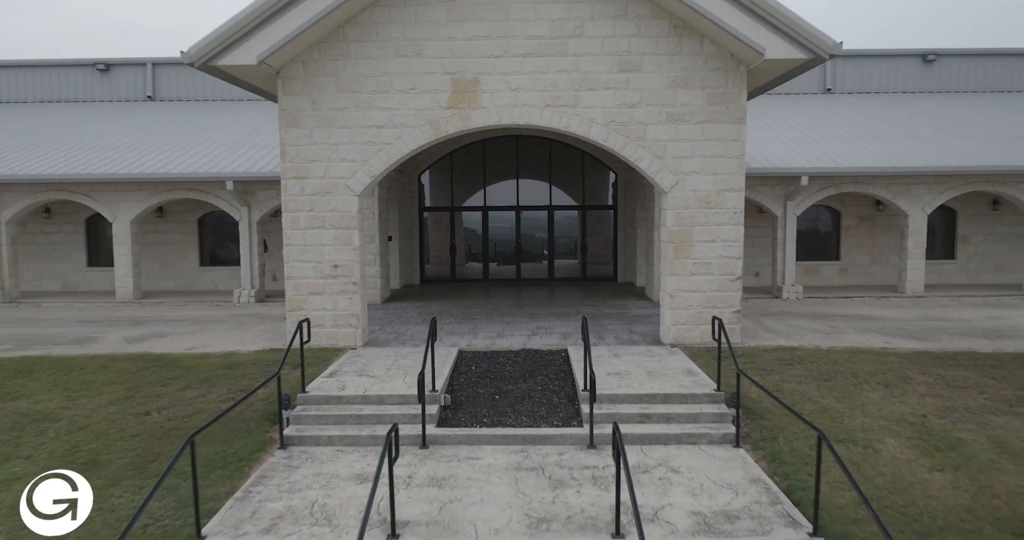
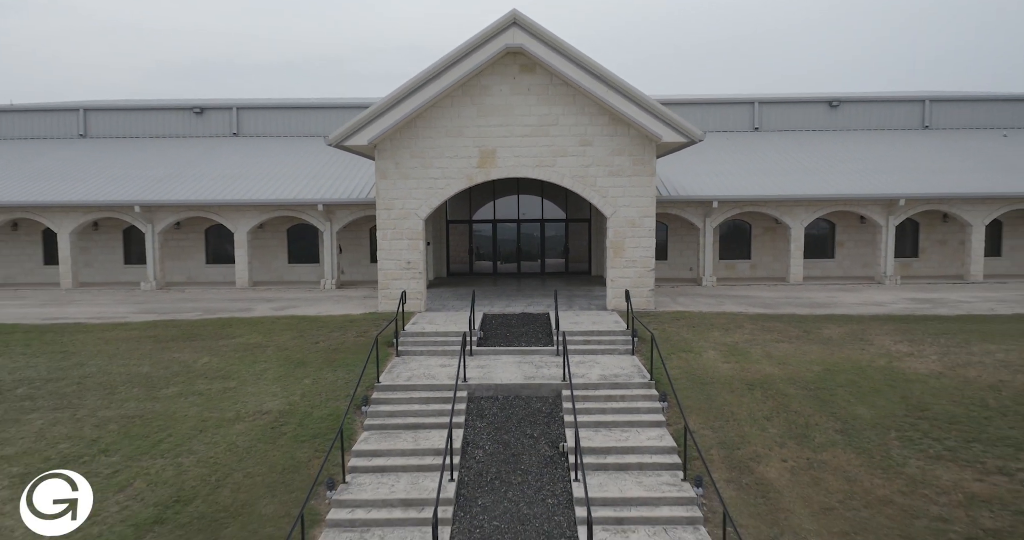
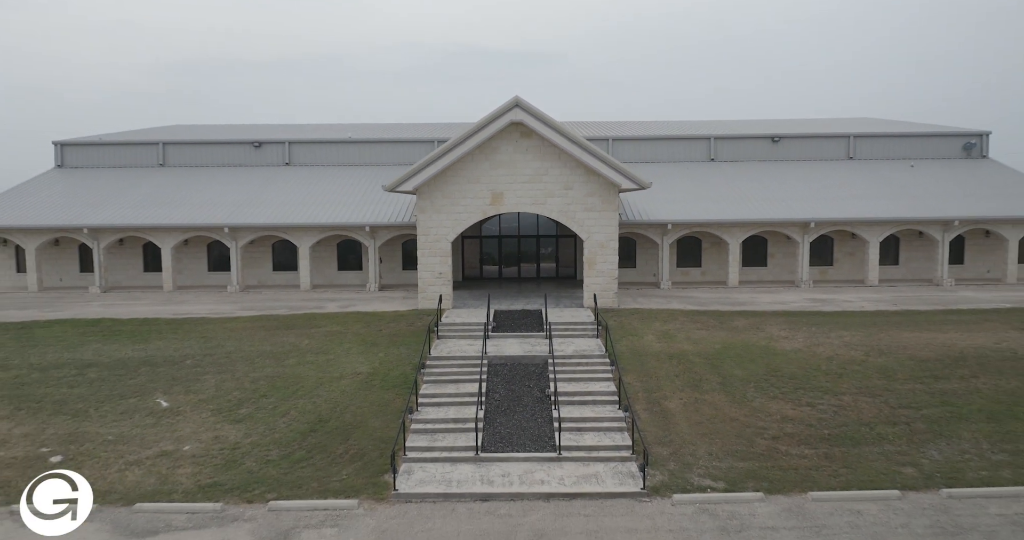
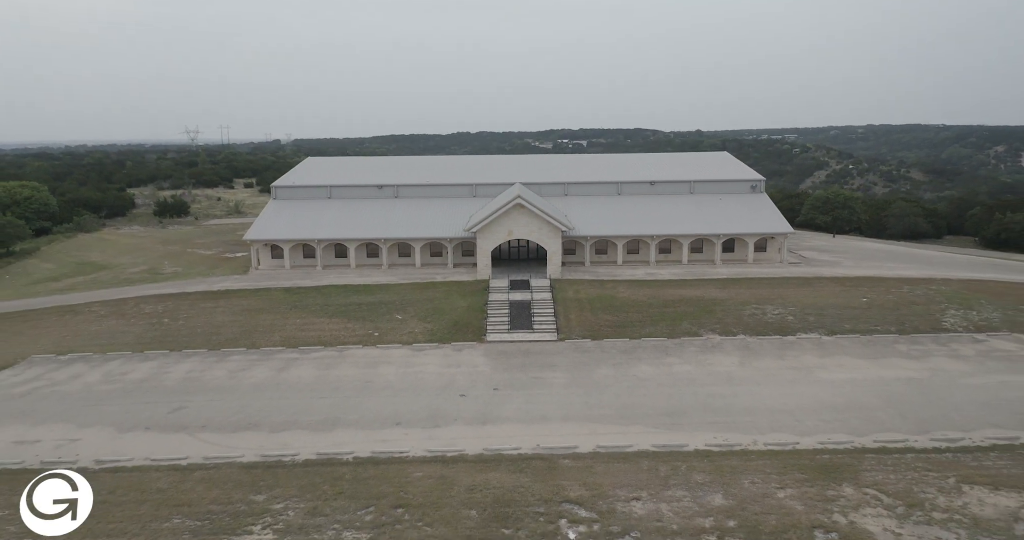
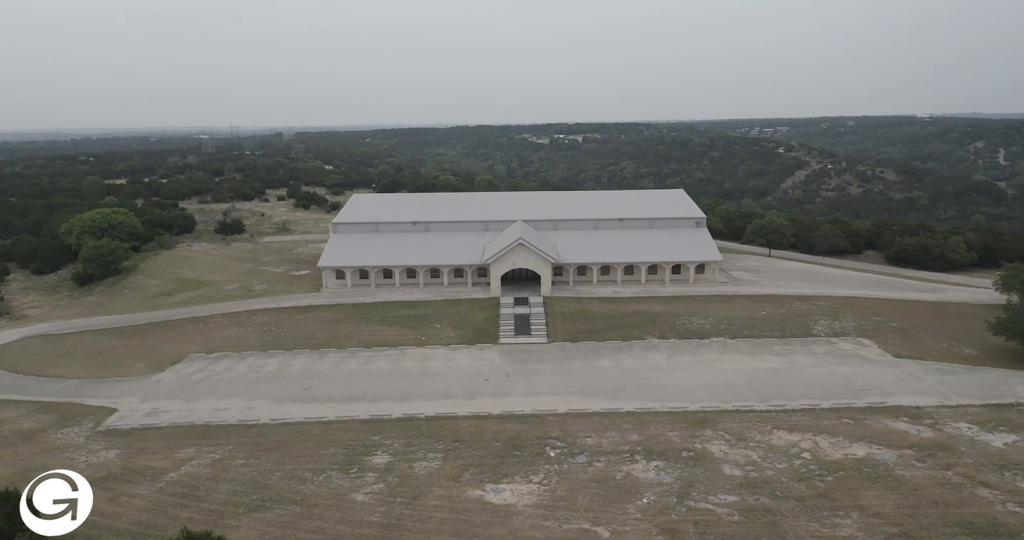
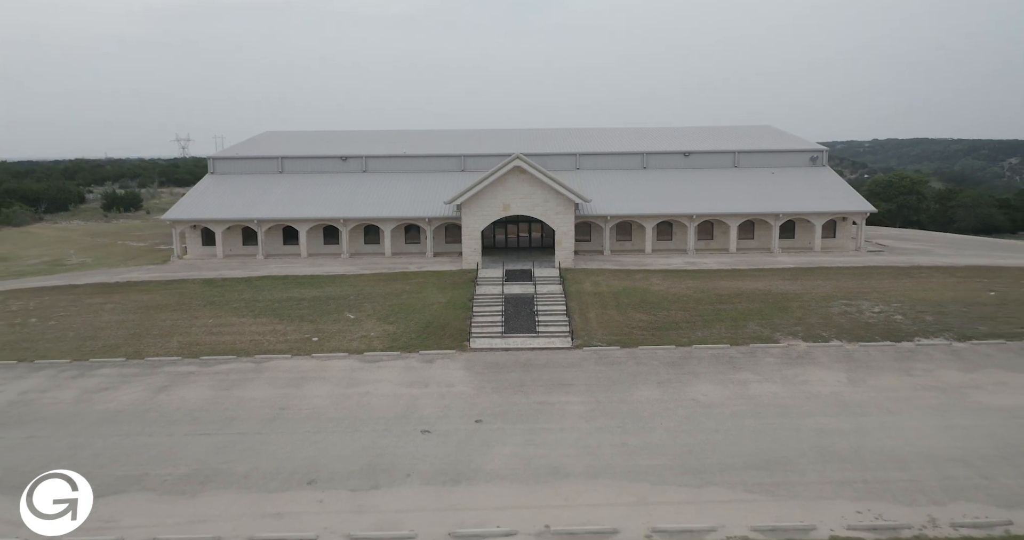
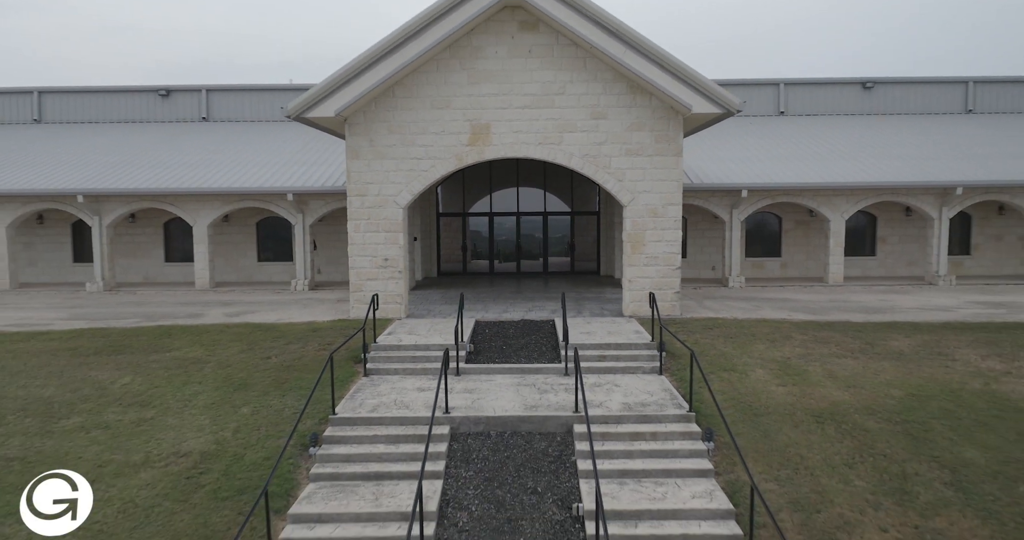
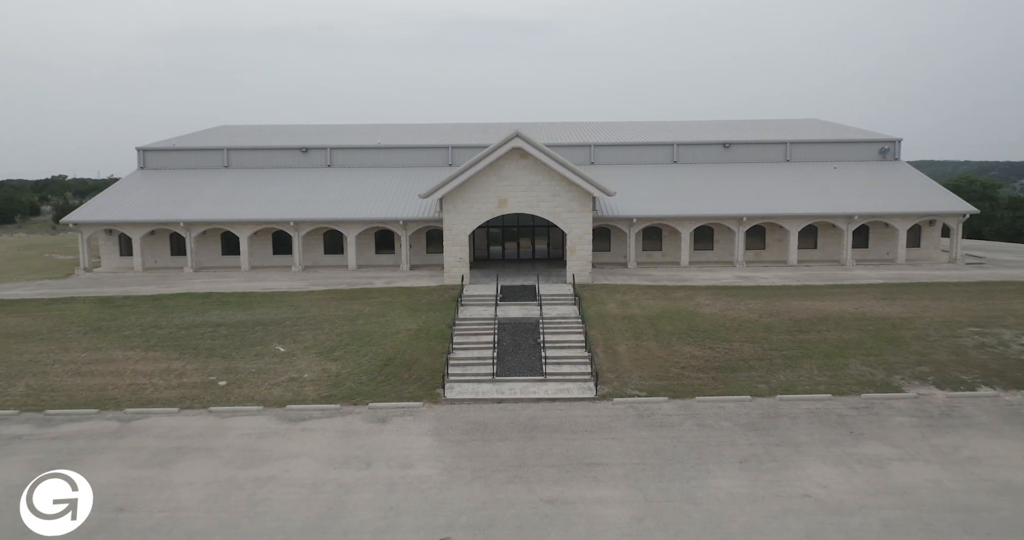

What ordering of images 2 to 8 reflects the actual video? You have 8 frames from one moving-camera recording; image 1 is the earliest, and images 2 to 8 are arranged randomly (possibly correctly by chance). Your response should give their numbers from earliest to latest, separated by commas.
7, 2, 3, 8, 6, 4, 5
